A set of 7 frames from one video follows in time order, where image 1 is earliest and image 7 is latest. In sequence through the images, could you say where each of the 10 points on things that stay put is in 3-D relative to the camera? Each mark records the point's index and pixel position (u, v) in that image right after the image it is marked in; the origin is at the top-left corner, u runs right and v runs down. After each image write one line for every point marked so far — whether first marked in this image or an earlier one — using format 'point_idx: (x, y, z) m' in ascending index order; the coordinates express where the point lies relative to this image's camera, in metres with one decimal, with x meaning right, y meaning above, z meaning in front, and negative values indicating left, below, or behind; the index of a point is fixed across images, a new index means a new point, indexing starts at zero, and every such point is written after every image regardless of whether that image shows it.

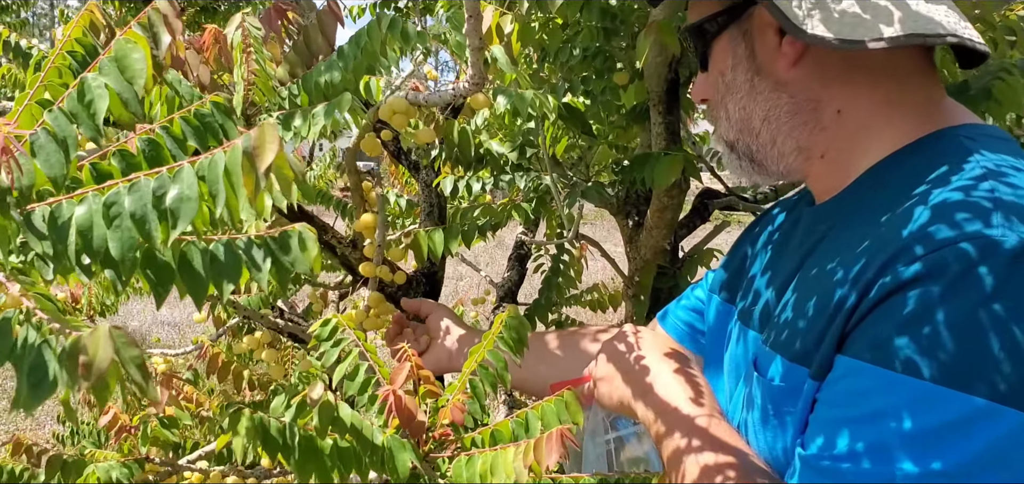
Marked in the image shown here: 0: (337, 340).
0: (-0.4, -0.2, +1.7) m
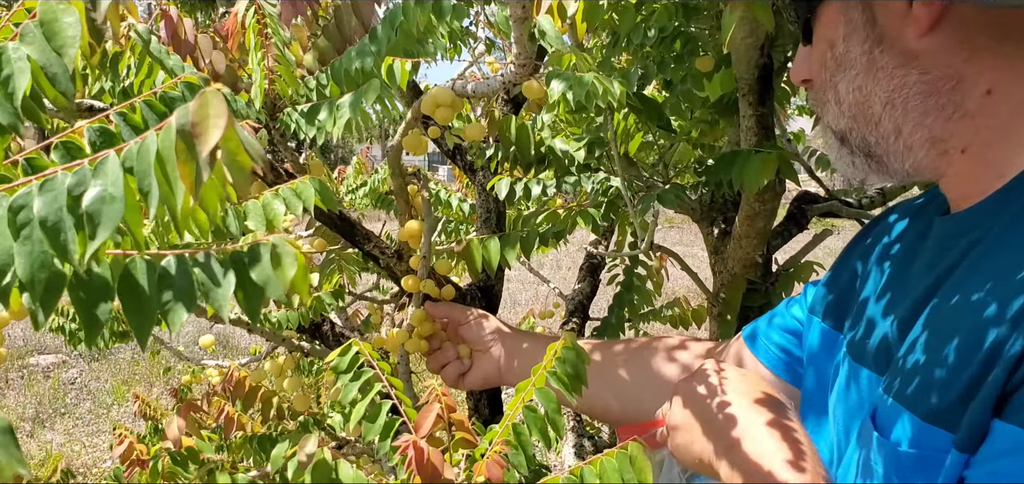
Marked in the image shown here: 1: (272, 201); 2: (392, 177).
0: (-0.3, -0.3, +1.4) m
1: (-0.6, +0.1, +1.5) m
2: (-0.4, +0.2, +2.1) m
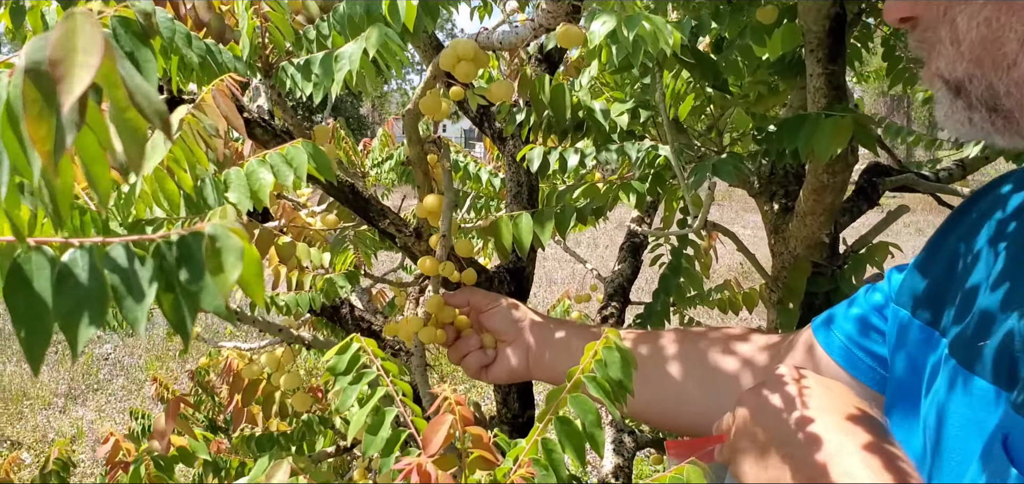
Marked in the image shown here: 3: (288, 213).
0: (-0.3, -0.2, +1.2) m
1: (-0.5, +0.1, +1.3) m
2: (-0.3, +0.3, +1.9) m
3: (-0.7, +0.1, +2.3) m
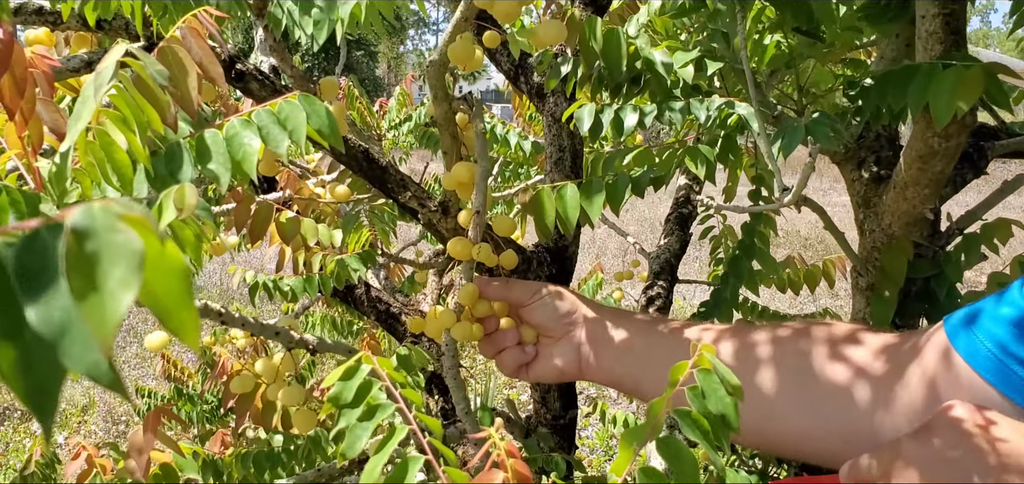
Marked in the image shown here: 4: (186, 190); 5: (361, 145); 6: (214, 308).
0: (-0.2, -0.2, +0.9) m
1: (-0.4, +0.2, +1.0) m
2: (-0.2, +0.3, +1.6) m
3: (-0.6, +0.2, +1.9) m
4: (-0.4, +0.1, +0.8) m
5: (-0.4, +0.2, +1.7) m
6: (-0.5, -0.1, +1.1) m
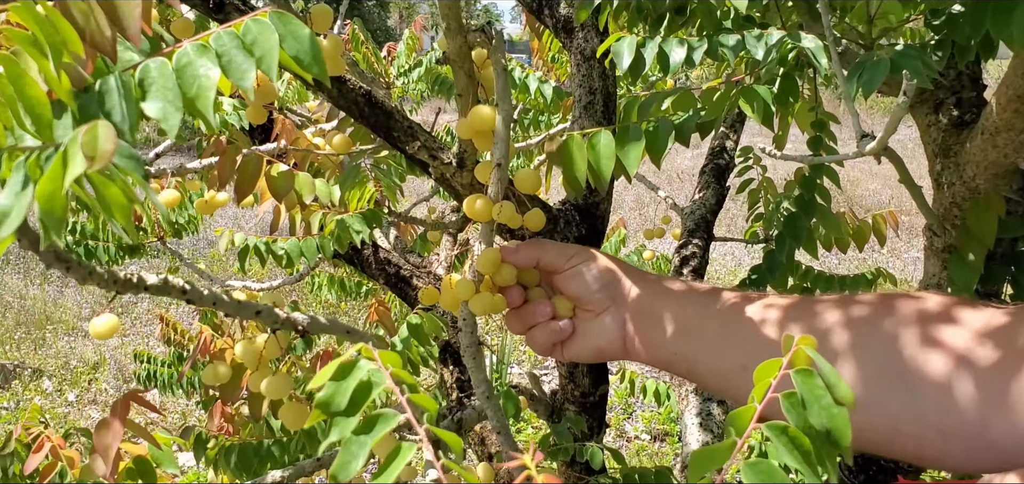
0: (-0.1, -0.2, +0.7) m
1: (-0.4, +0.2, +0.8) m
2: (-0.1, +0.4, +1.3) m
3: (-0.6, +0.3, +1.7) m
4: (-0.3, +0.1, +0.6) m
5: (-0.3, +0.3, +1.4) m
6: (-0.5, -0.1, +0.9) m
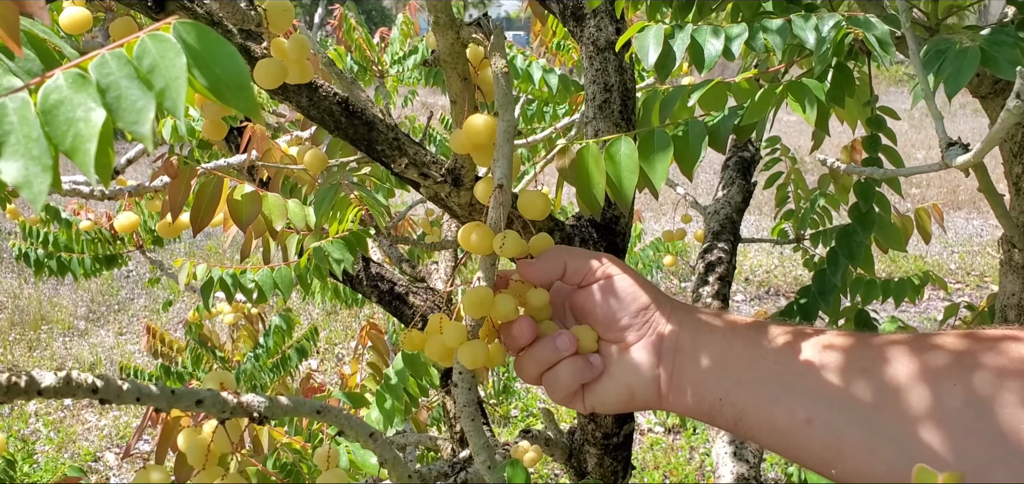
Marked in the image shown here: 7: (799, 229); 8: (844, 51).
0: (-0.1, -0.3, +0.5) m
1: (-0.4, +0.1, +0.5) m
2: (-0.1, +0.3, +1.1) m
3: (-0.6, +0.2, +1.5) m
4: (-0.3, 0.0, +0.3) m
5: (-0.3, +0.3, +1.2) m
6: (-0.4, -0.1, +0.7) m
7: (+0.9, 0.0, +2.1) m
8: (+0.6, +0.4, +1.3) m
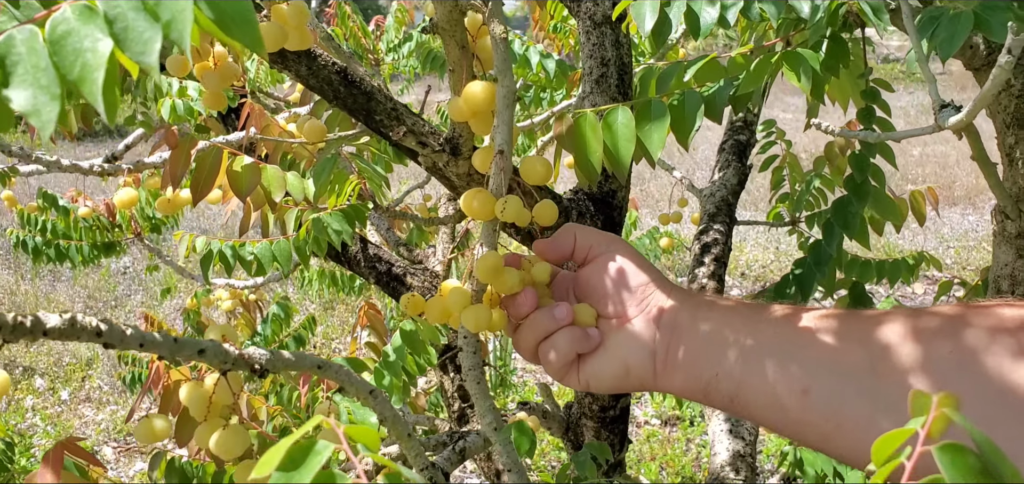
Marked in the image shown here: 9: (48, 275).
0: (-0.1, -0.2, +0.5) m
1: (-0.4, +0.2, +0.5) m
2: (-0.1, +0.4, +1.1) m
3: (-0.6, +0.3, +1.5) m
4: (-0.3, +0.1, +0.3) m
5: (-0.3, +0.3, +1.2) m
6: (-0.4, -0.1, +0.7) m
7: (+0.9, +0.1, +2.2) m
8: (+0.6, +0.4, +1.3) m
9: (-4.2, -0.3, +6.0) m
